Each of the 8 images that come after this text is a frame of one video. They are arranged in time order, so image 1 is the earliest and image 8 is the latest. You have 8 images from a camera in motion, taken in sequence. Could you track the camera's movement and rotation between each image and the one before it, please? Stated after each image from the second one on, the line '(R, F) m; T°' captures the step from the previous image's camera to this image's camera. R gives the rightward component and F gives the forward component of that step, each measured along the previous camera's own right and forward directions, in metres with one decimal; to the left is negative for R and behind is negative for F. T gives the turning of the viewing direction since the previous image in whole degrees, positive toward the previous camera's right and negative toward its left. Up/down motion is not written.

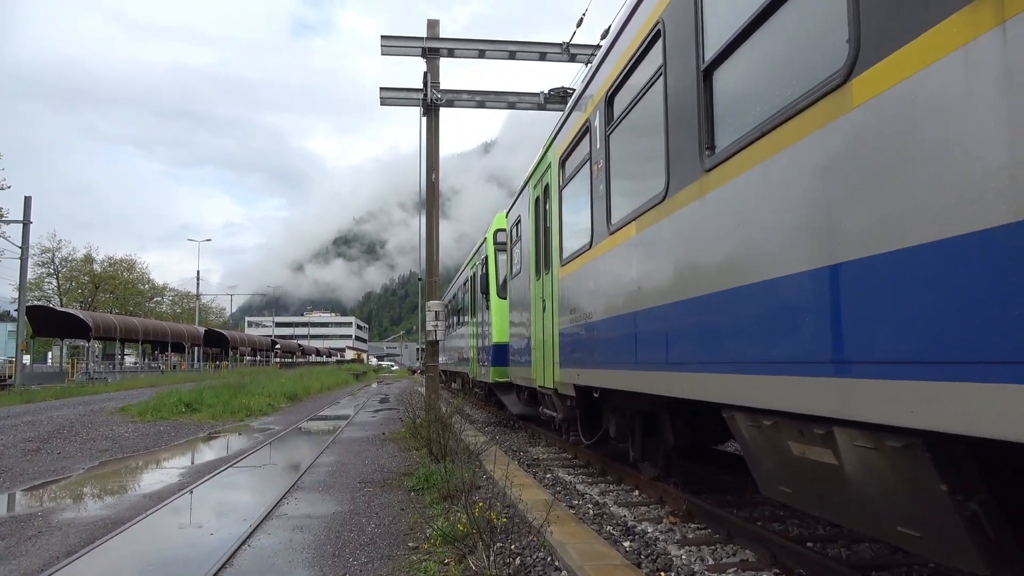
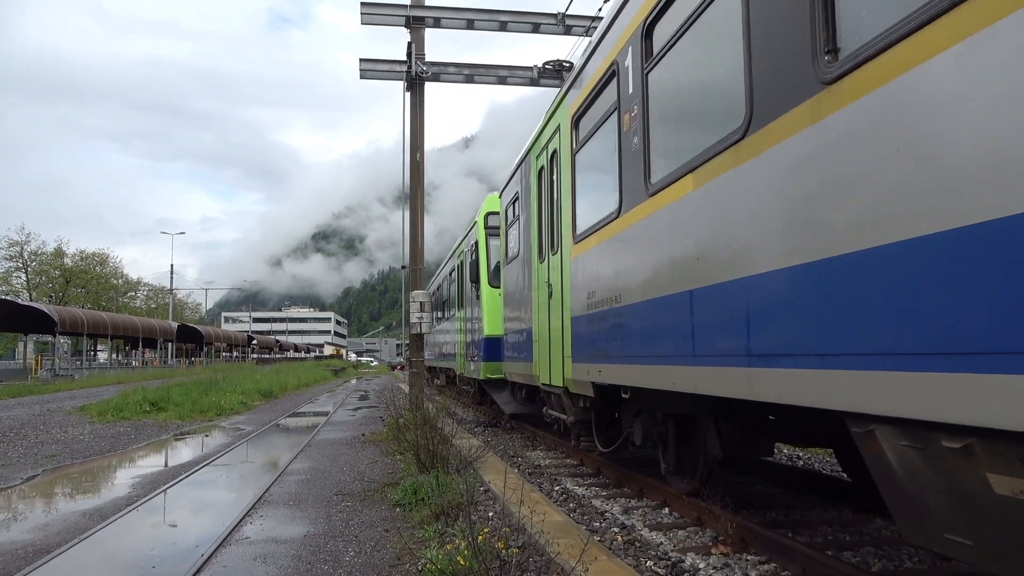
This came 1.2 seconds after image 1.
(-0.2, +1.1) m; +2°
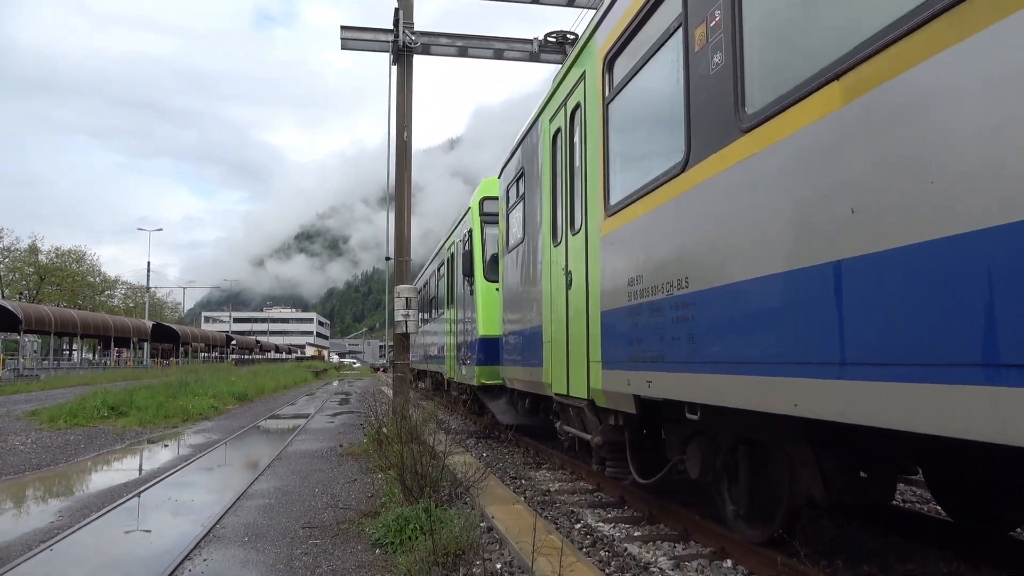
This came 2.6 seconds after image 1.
(-0.2, +1.3) m; +1°
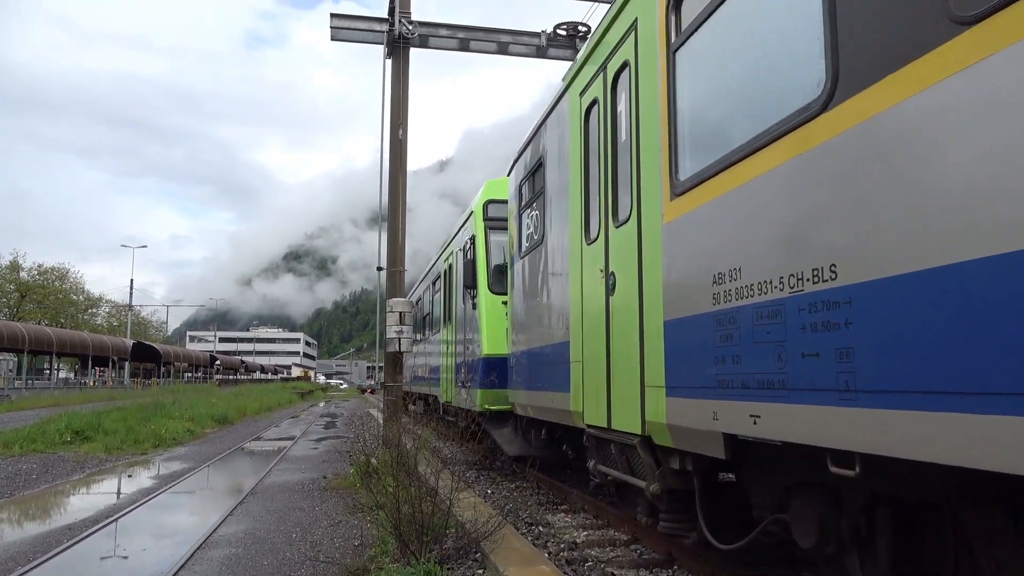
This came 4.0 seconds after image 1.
(-0.2, +1.1) m; +1°
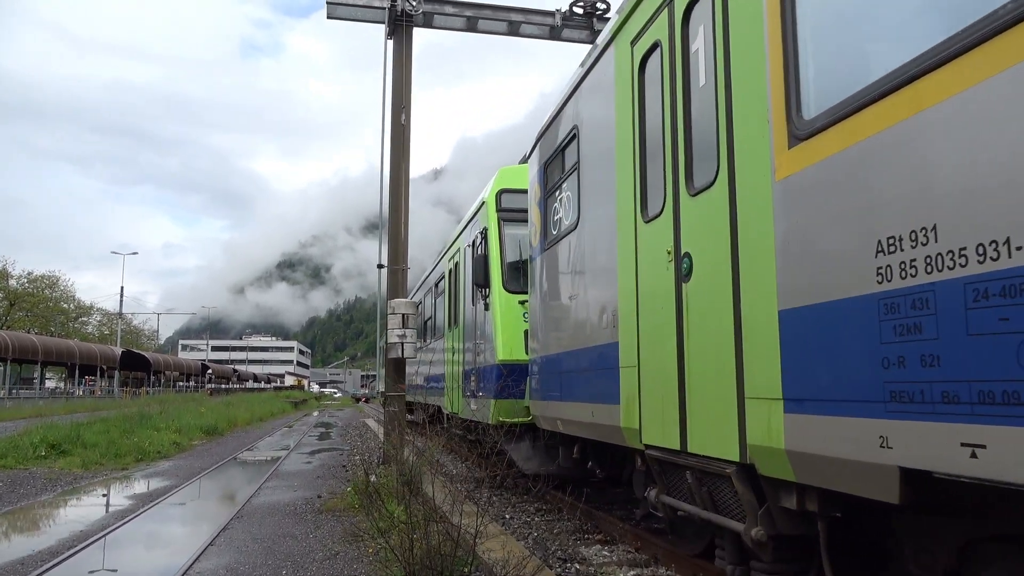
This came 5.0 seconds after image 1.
(-0.3, +0.9) m; 0°
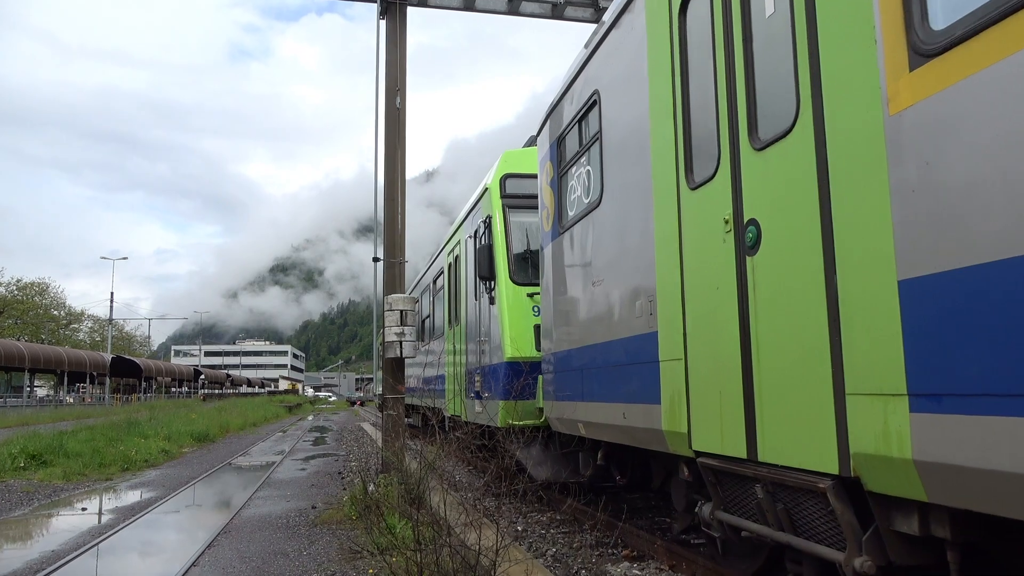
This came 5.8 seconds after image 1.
(-0.1, +0.6) m; 0°
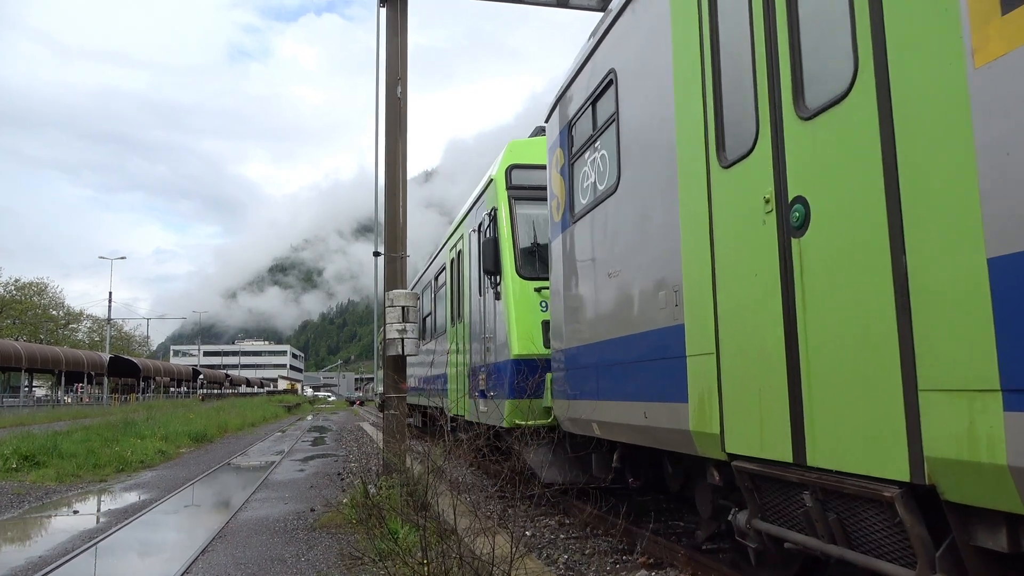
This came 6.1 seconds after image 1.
(-0.1, +0.3) m; 0°
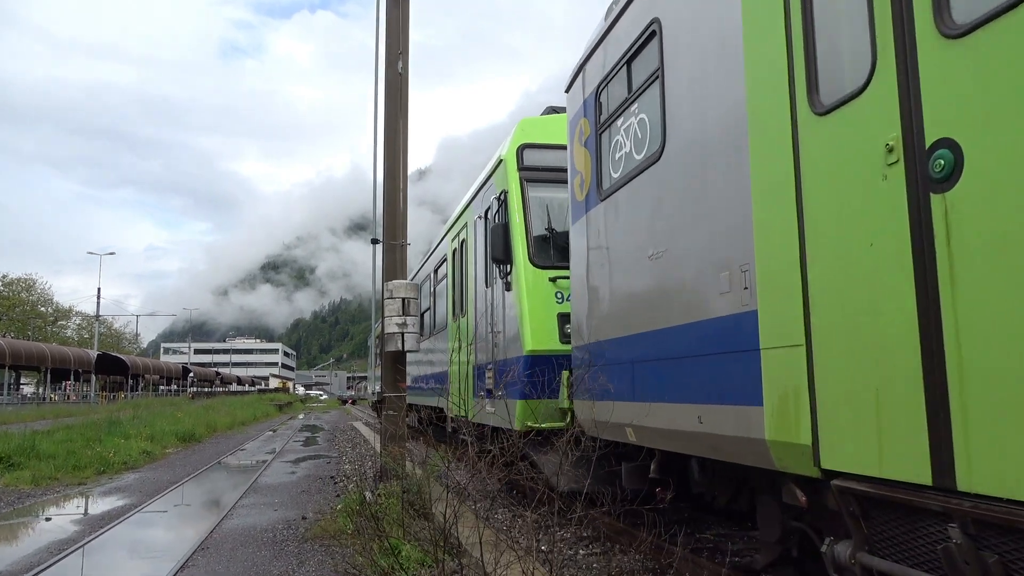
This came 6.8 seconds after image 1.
(-0.2, +0.6) m; +1°
